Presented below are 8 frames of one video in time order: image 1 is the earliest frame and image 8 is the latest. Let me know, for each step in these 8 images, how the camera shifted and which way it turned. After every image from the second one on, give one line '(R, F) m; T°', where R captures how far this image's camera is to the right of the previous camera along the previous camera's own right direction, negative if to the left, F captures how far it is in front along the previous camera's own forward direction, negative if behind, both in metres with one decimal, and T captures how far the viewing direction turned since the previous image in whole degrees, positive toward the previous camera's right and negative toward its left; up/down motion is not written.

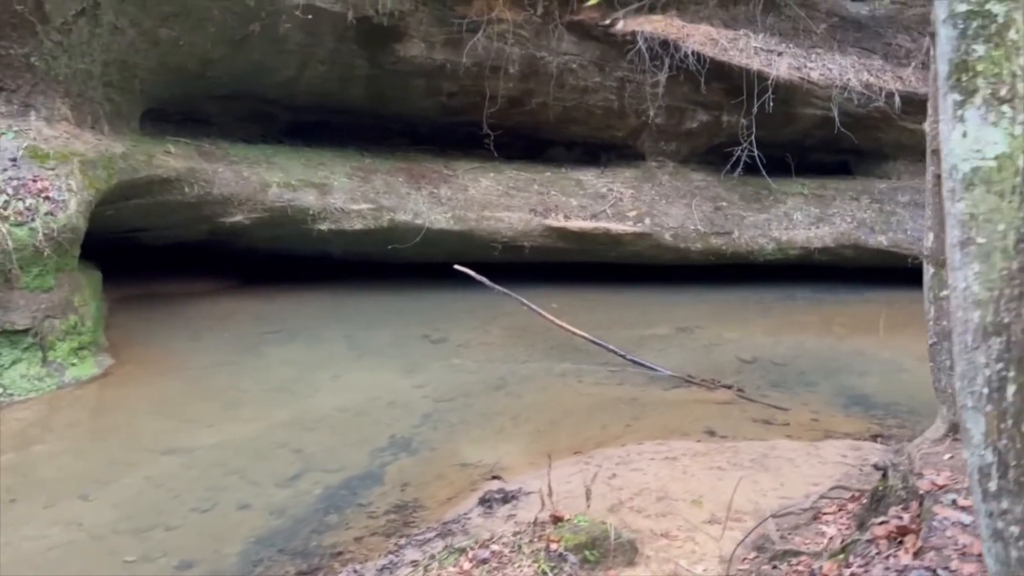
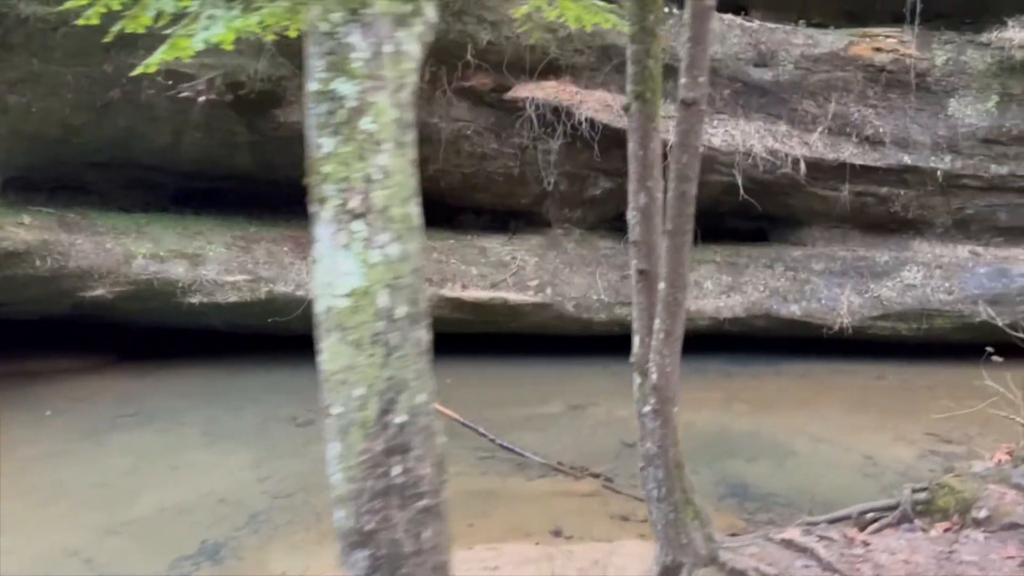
(+1.0, +0.4) m; +1°
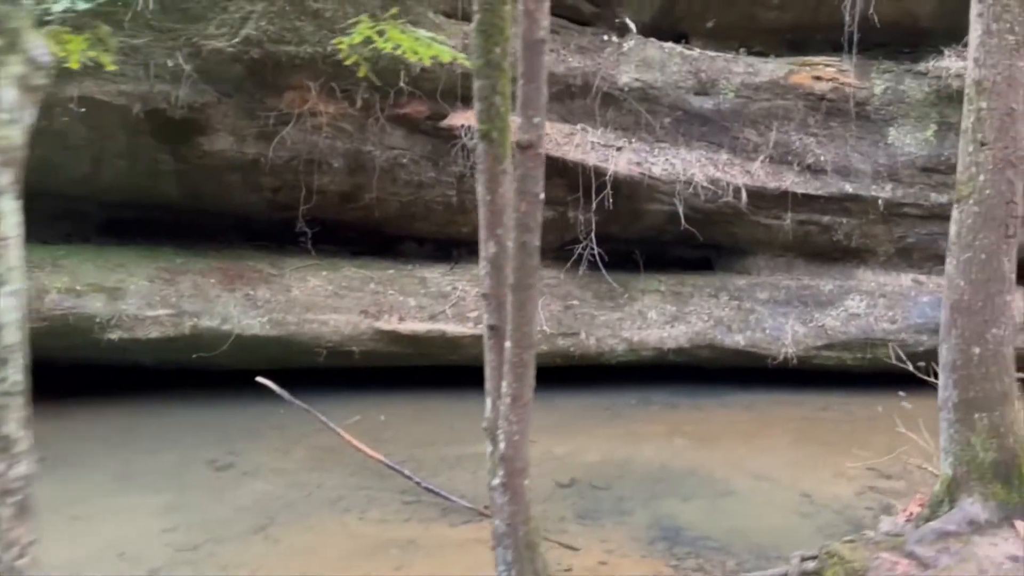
(+0.3, +0.2) m; +2°
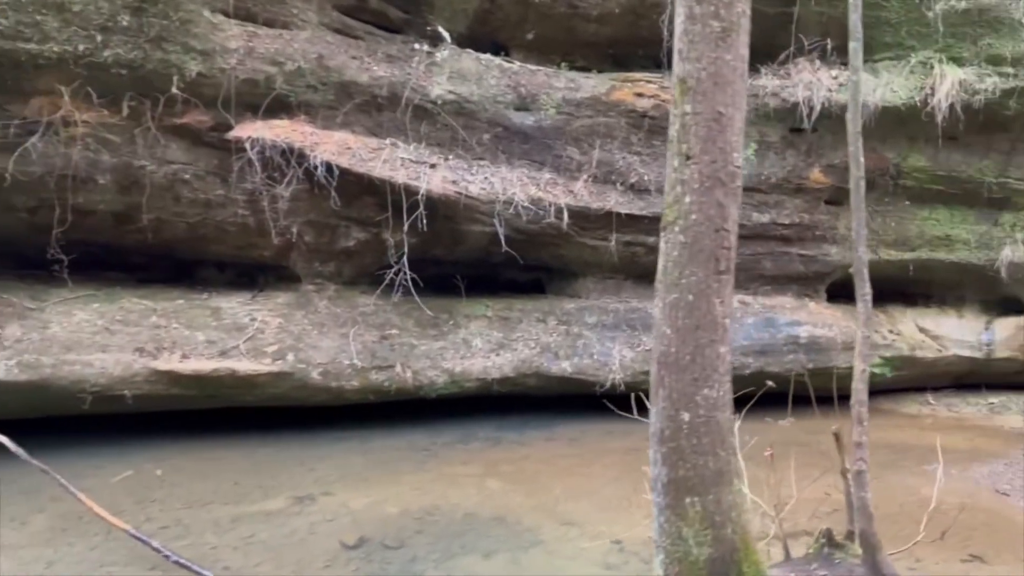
(+0.7, +0.6) m; +8°
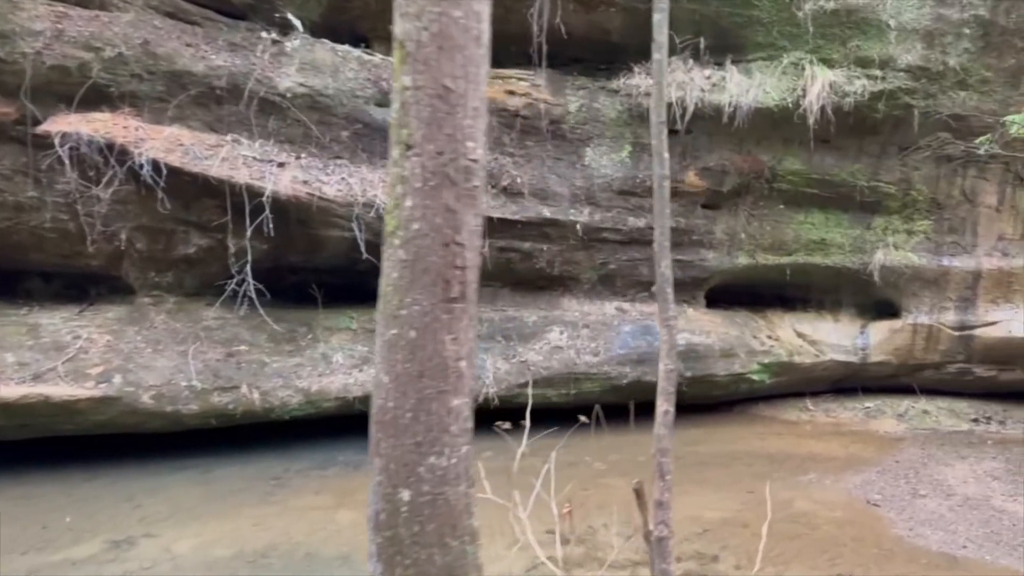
(+0.5, +0.5) m; +6°
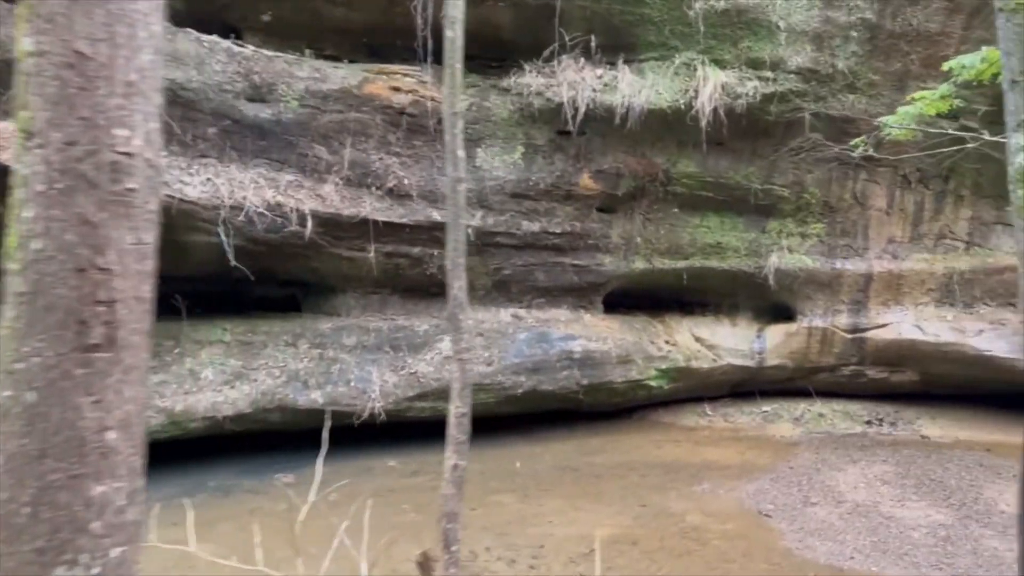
(+0.3, +0.3) m; +5°
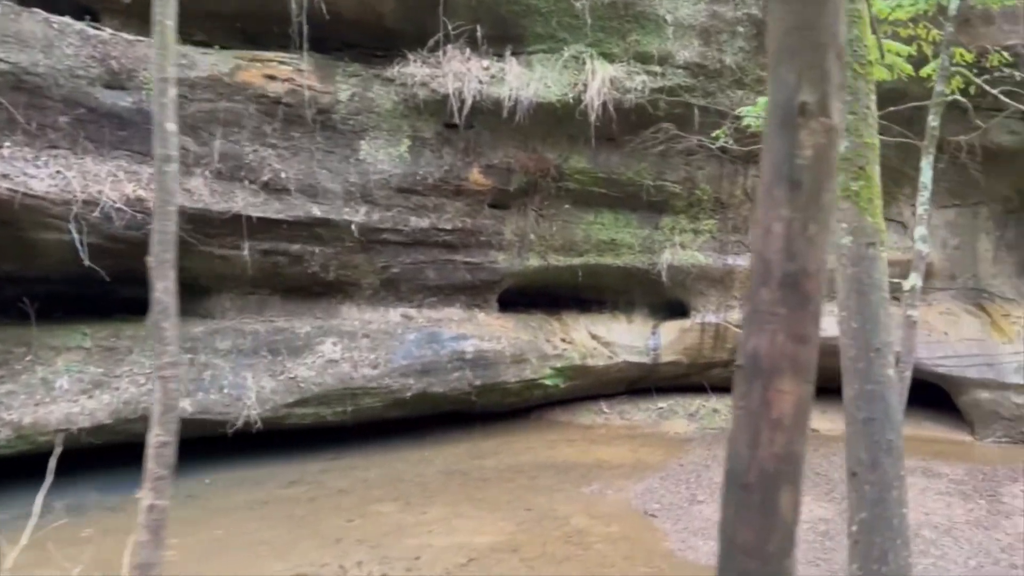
(+0.4, +0.2) m; +5°
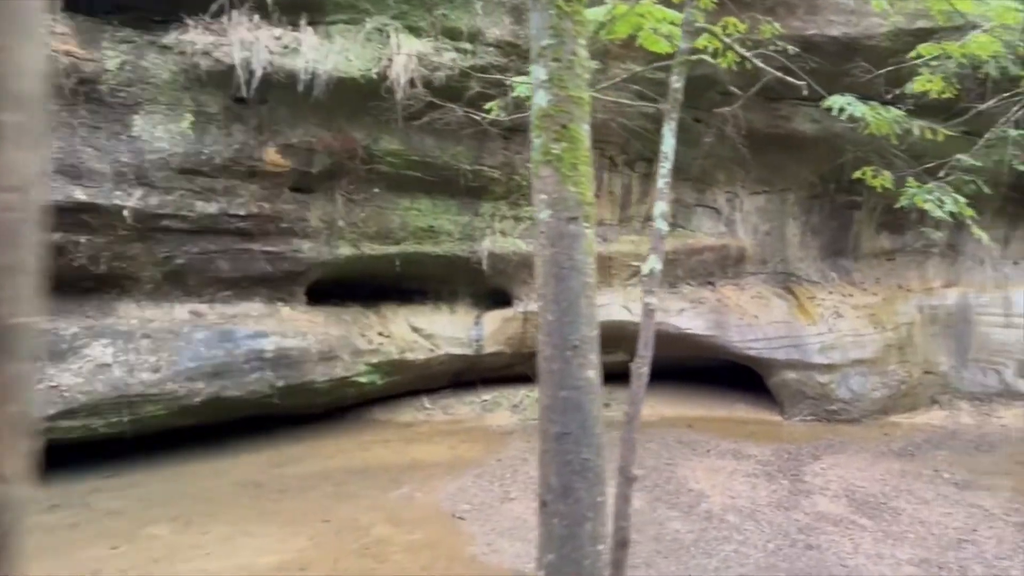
(+0.4, +0.4) m; +10°
